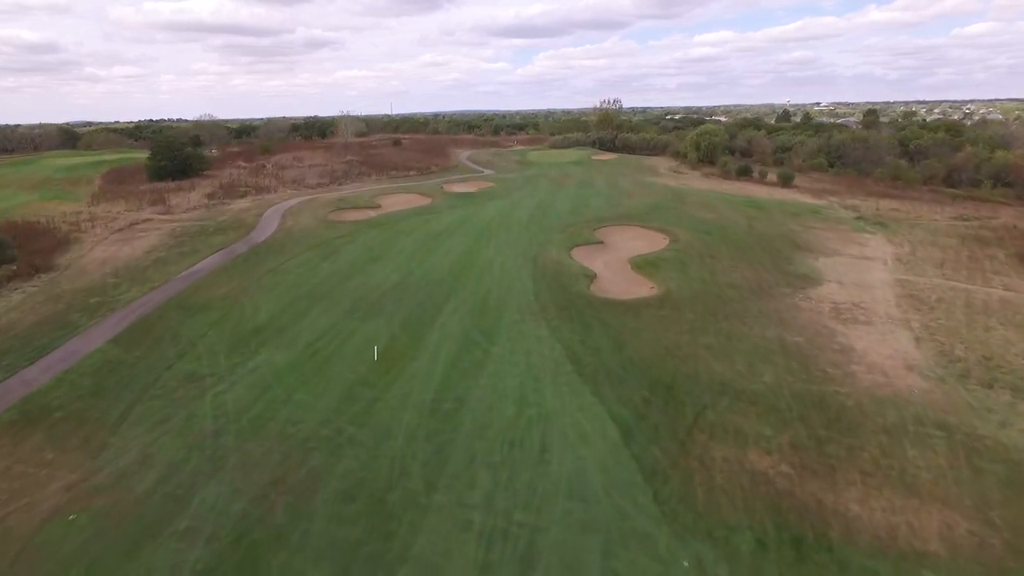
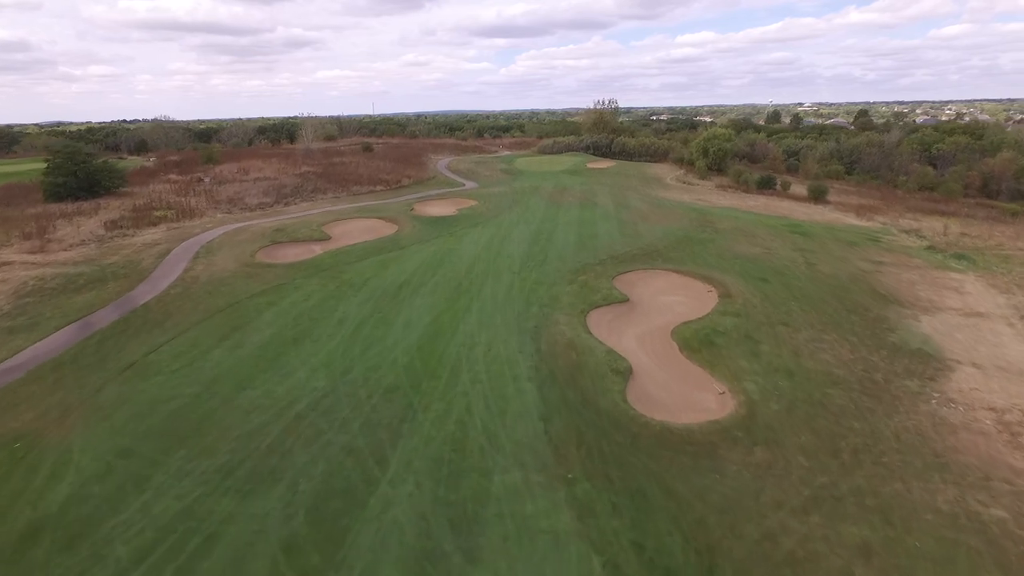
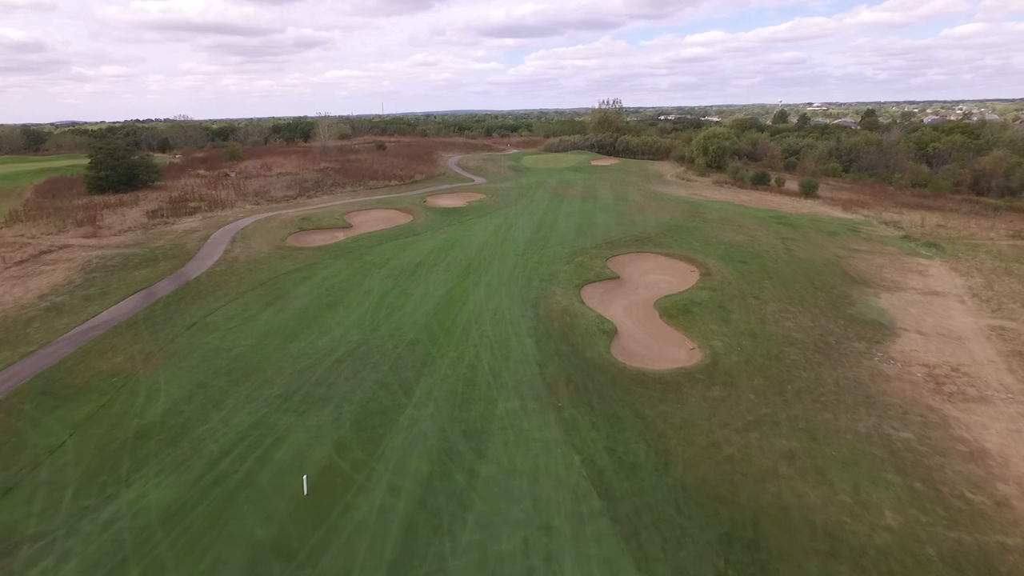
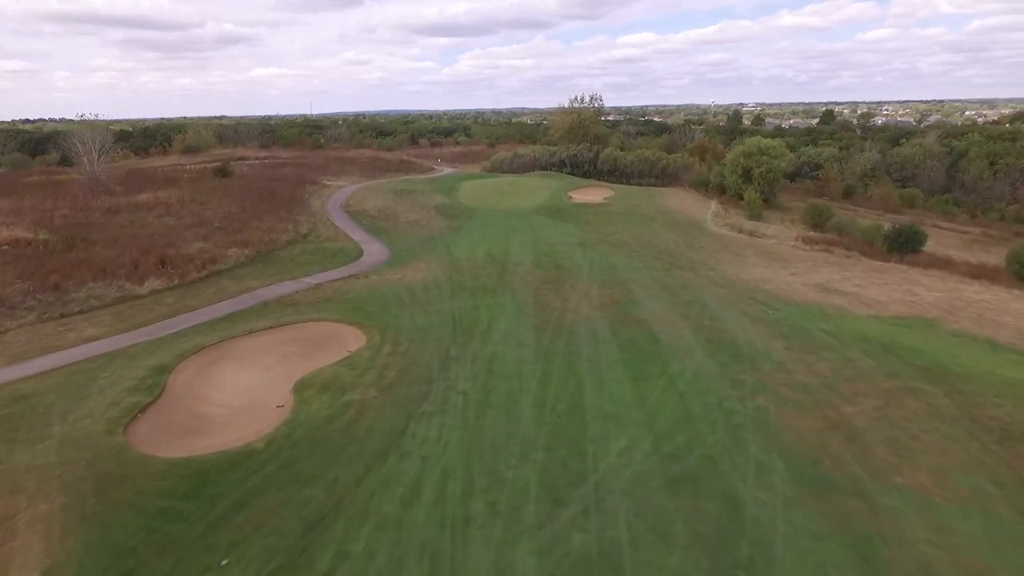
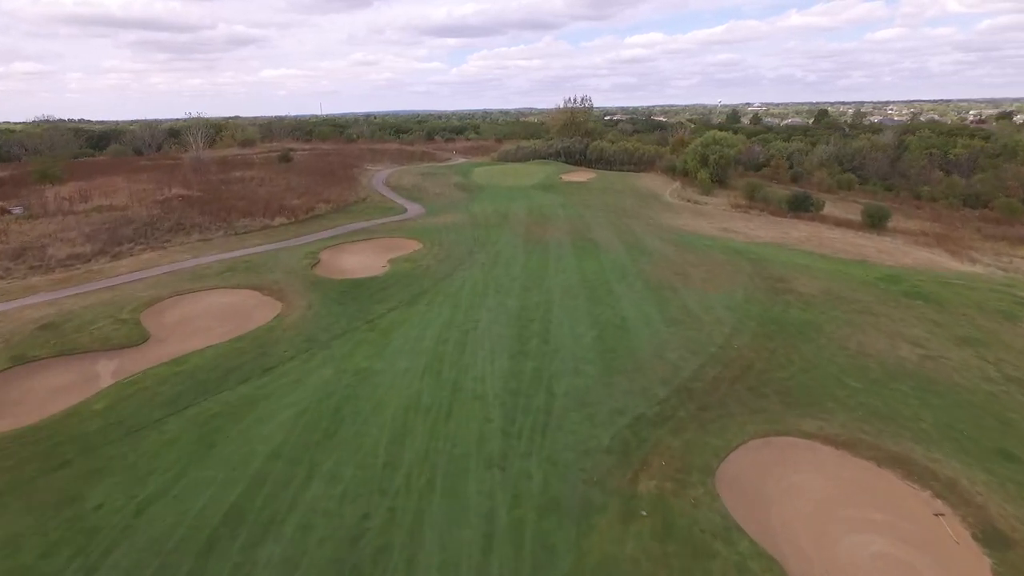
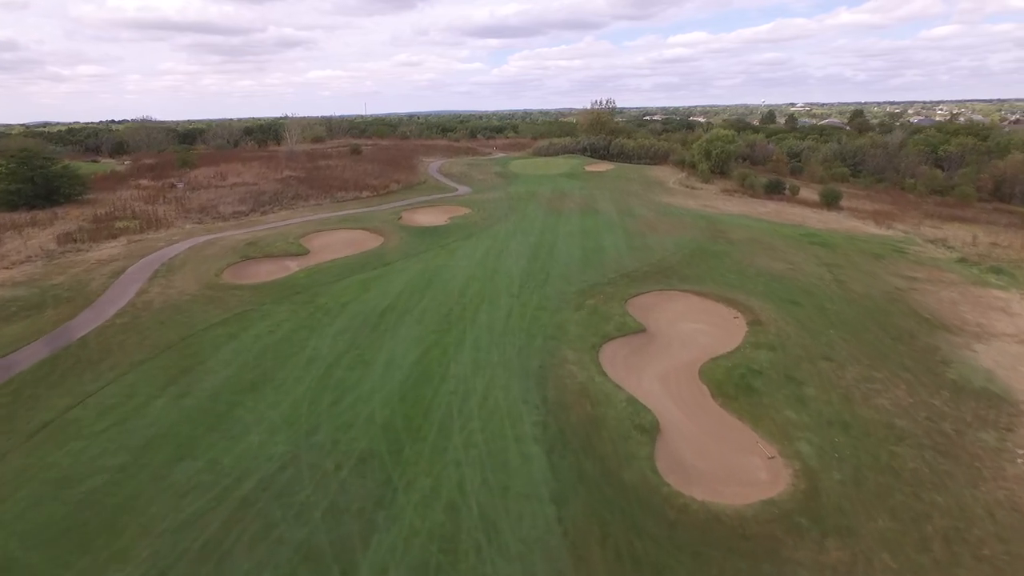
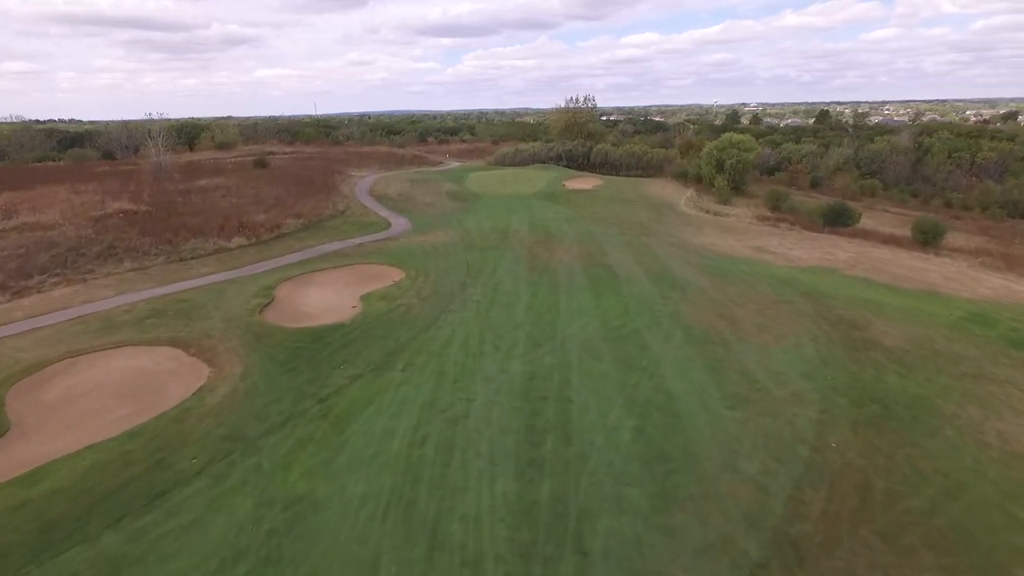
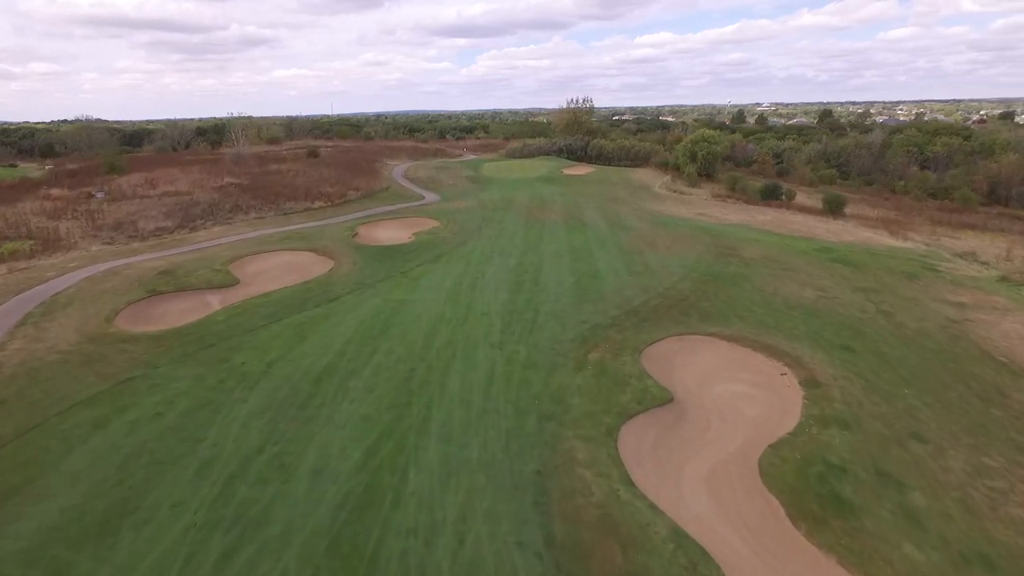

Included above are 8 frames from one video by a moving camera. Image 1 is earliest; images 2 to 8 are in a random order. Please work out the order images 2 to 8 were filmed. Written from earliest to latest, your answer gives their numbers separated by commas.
3, 2, 6, 8, 5, 7, 4
